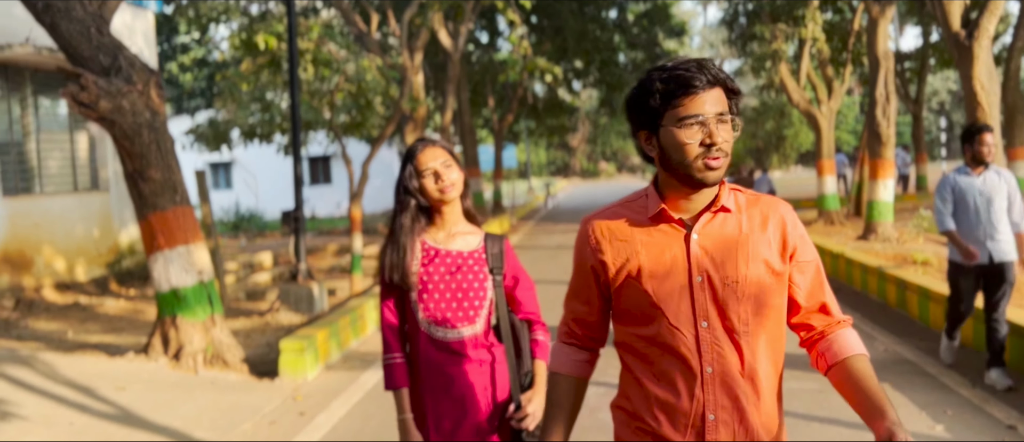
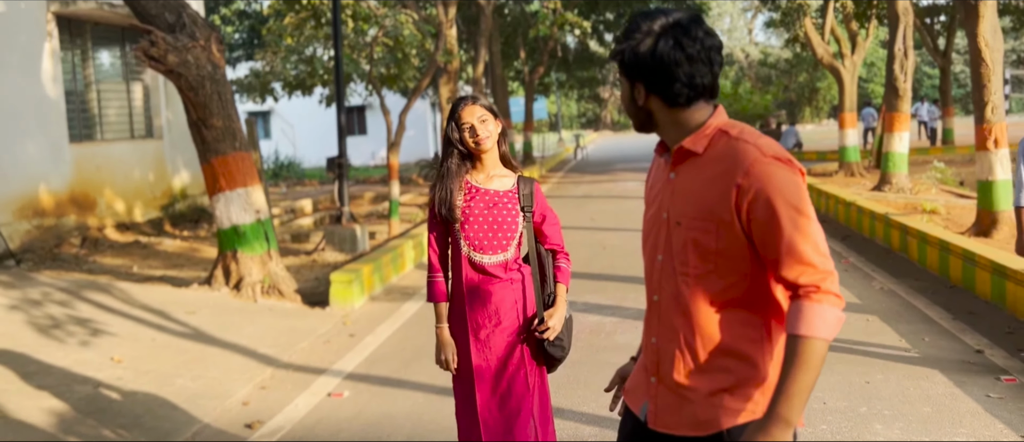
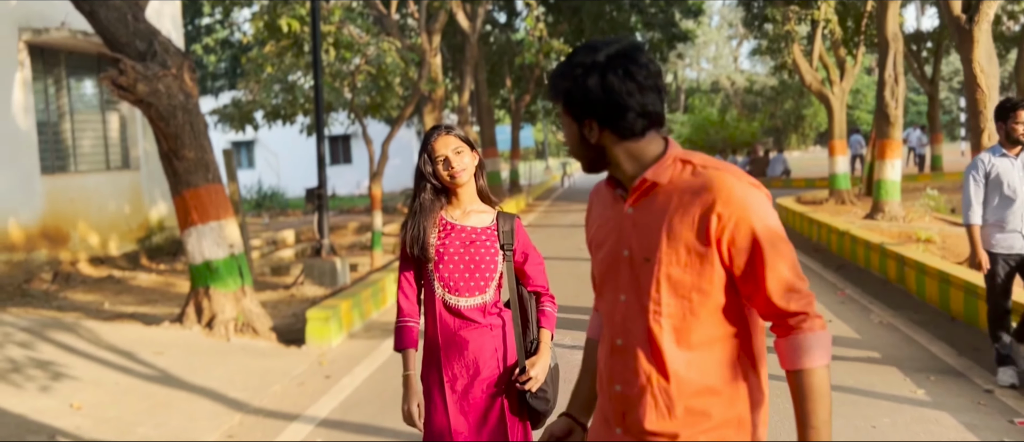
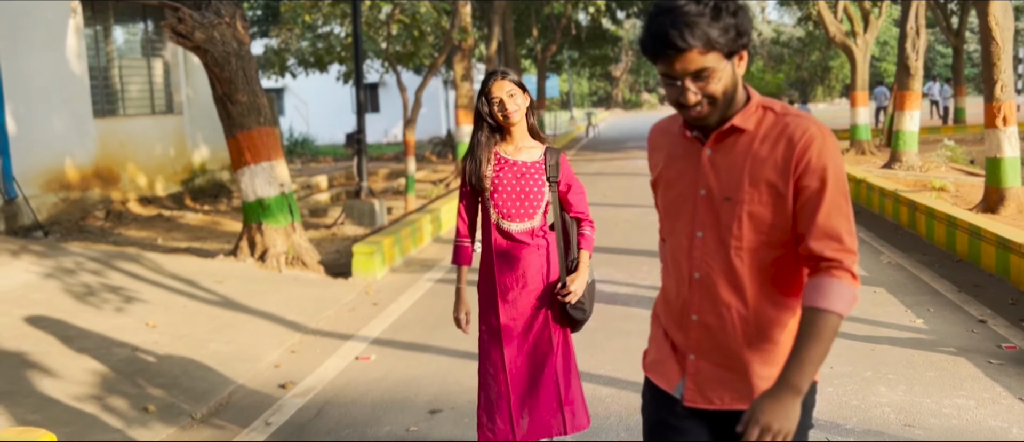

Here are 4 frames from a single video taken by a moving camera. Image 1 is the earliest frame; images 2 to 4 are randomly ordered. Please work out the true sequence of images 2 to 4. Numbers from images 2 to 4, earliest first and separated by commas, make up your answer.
3, 2, 4
